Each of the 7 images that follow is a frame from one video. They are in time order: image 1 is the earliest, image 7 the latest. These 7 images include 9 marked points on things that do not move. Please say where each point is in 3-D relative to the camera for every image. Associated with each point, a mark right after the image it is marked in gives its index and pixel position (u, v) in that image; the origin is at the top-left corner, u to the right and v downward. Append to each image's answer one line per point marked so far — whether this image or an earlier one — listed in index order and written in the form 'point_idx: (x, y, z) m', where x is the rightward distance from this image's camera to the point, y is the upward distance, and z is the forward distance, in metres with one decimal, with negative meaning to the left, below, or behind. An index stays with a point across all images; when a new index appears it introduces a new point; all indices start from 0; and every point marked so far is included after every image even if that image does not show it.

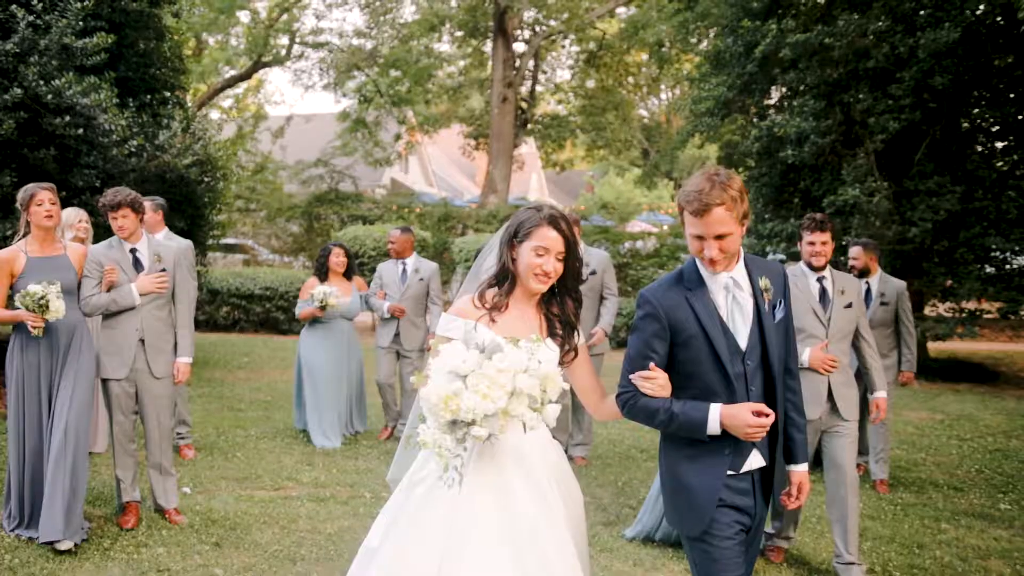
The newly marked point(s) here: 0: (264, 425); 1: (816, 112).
0: (-2.5, -1.3, +10.3) m
1: (+4.3, +2.5, +14.8) m
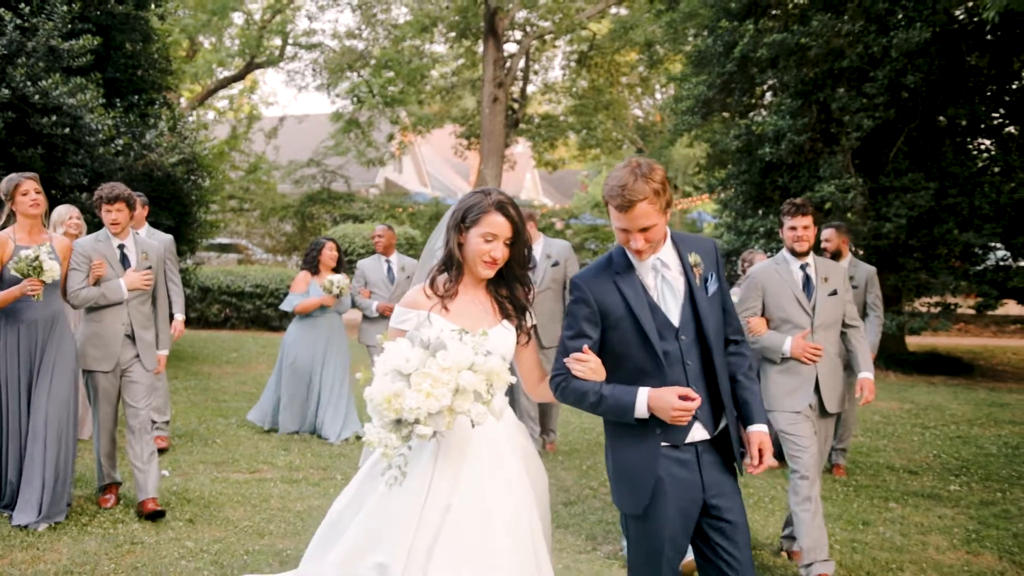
0: (-2.7, -1.3, +10.6) m
1: (+4.1, +2.6, +15.1) m
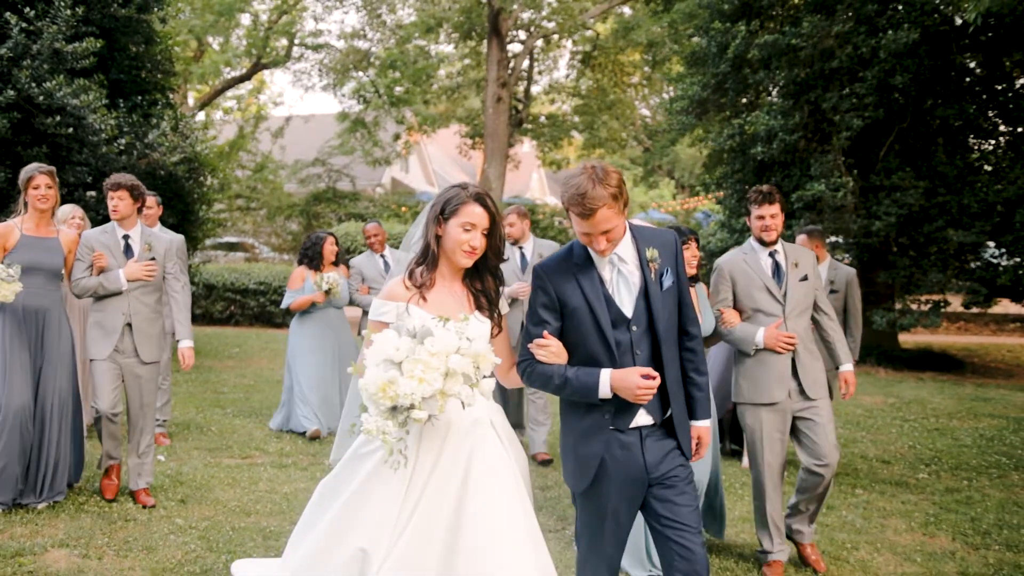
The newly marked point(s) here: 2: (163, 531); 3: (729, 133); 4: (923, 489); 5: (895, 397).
0: (-2.8, -1.2, +10.9) m
1: (+4.0, +2.6, +15.4) m
2: (-1.8, -1.3, +5.4) m
3: (+3.4, +2.4, +16.2) m
4: (+3.0, -1.5, +7.6) m
5: (+4.6, -1.3, +12.5) m
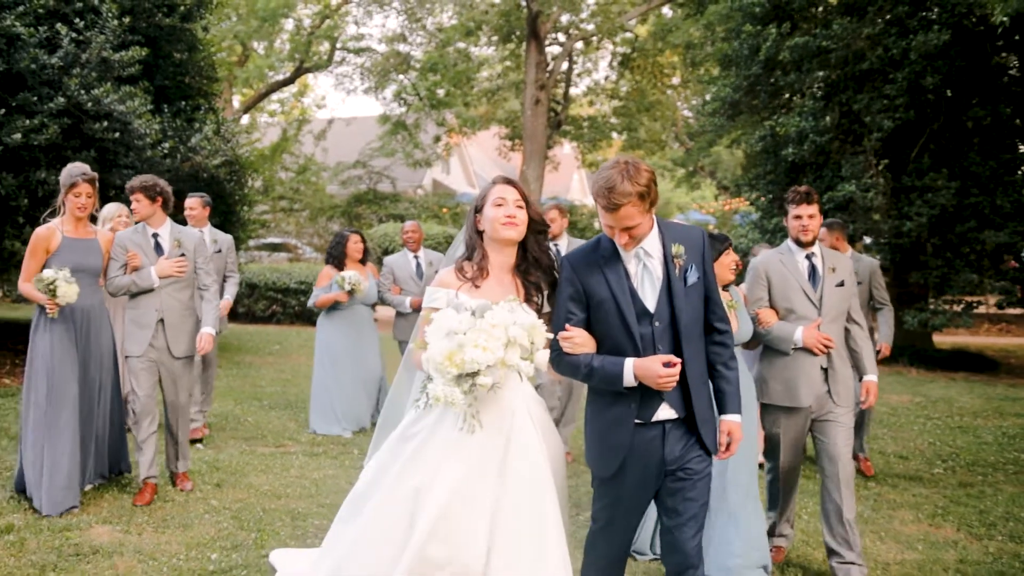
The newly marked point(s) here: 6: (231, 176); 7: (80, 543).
0: (-2.5, -1.2, +11.3) m
1: (+4.5, +2.6, +15.5) m
2: (-1.8, -1.3, +5.8) m
3: (+3.9, +2.4, +16.4) m
4: (+3.2, -1.5, +7.7) m
5: (+5.0, -1.3, +12.6) m
6: (-4.1, +1.6, +15.2) m
7: (-2.2, -1.3, +5.2) m
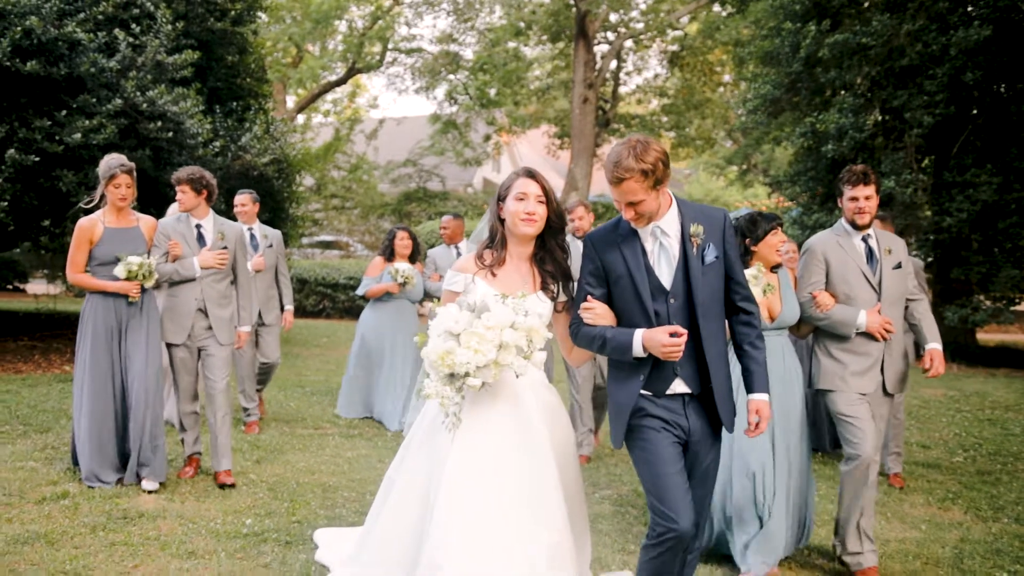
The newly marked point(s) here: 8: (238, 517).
0: (-2.1, -1.1, +11.8) m
1: (+5.1, +2.7, +15.6) m
2: (-1.6, -1.2, +6.2) m
3: (+4.6, +2.5, +16.5) m
4: (+3.4, -1.4, +7.9) m
5: (+5.4, -1.2, +12.6) m
6: (-3.5, +1.7, +15.7) m
7: (-2.1, -1.2, +5.6) m
8: (-1.4, -1.2, +5.5) m
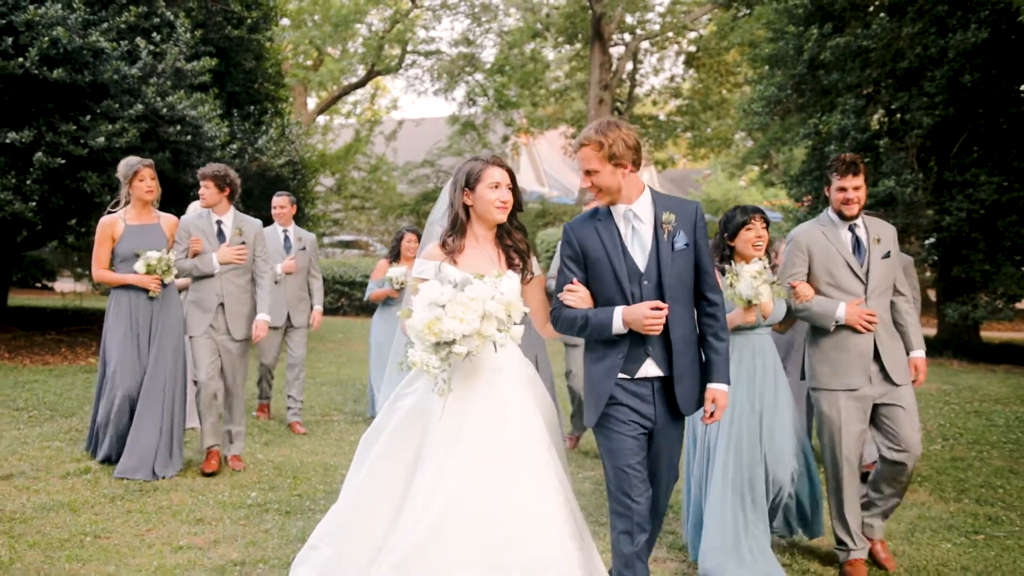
0: (-2.1, -1.1, +12.3) m
1: (+5.3, +2.7, +15.9) m
2: (-1.7, -1.1, +6.7) m
3: (+4.8, +2.5, +16.8) m
4: (+3.3, -1.4, +8.3) m
5: (+5.5, -1.2, +13.0) m
6: (-3.3, +1.8, +16.2) m
7: (-2.2, -1.2, +6.1) m
8: (-1.5, -1.2, +5.9) m
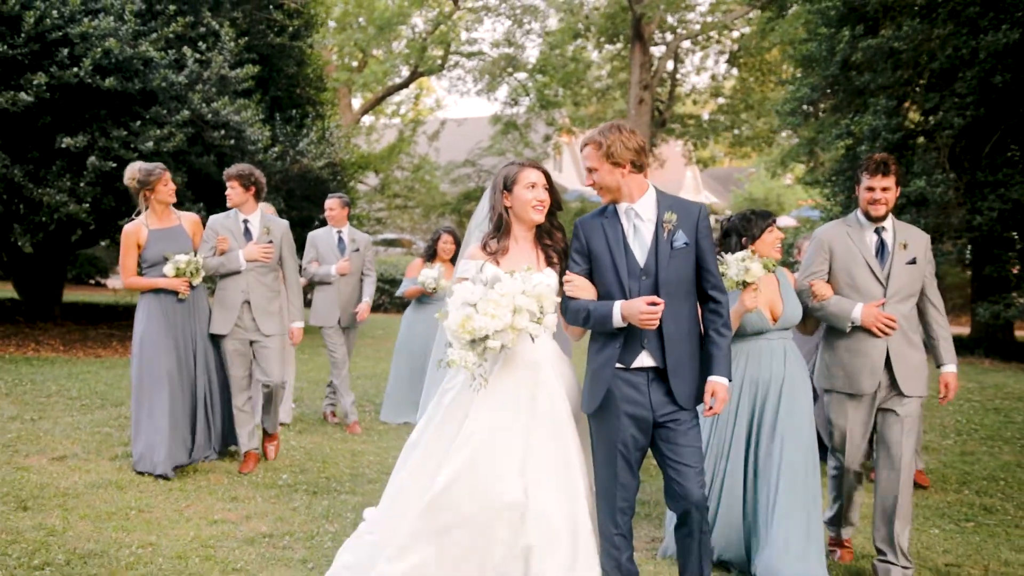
0: (-1.7, -1.0, +12.8) m
1: (+5.8, +2.7, +16.1) m
2: (-1.6, -1.1, +7.2) m
3: (+5.3, +2.5, +17.0) m
4: (+3.5, -1.3, +8.5) m
5: (+5.9, -1.2, +13.1) m
6: (-2.8, +1.8, +16.8) m
7: (-2.1, -1.1, +6.6) m
8: (-1.5, -1.1, +6.4) m
